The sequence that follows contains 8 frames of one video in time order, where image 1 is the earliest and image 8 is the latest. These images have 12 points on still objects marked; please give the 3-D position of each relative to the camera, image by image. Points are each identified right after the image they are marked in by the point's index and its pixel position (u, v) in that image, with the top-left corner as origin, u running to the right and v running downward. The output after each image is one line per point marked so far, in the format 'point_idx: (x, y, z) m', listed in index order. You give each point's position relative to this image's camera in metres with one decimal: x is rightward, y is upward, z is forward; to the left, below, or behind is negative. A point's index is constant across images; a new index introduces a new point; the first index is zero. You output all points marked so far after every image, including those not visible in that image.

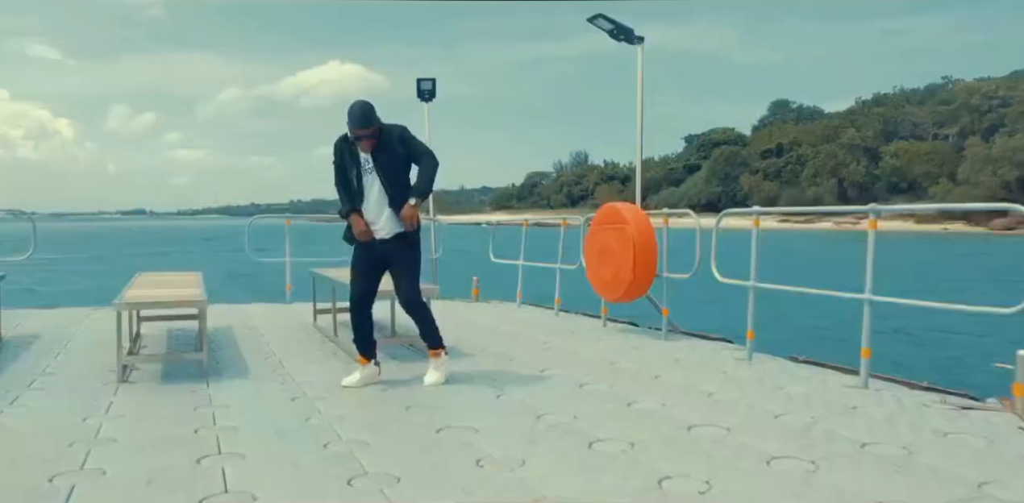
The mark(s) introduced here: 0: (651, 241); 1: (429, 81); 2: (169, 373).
0: (+1.2, +0.1, +5.8) m
1: (-1.2, +2.4, +9.5) m
2: (-2.4, -0.8, +4.7) m
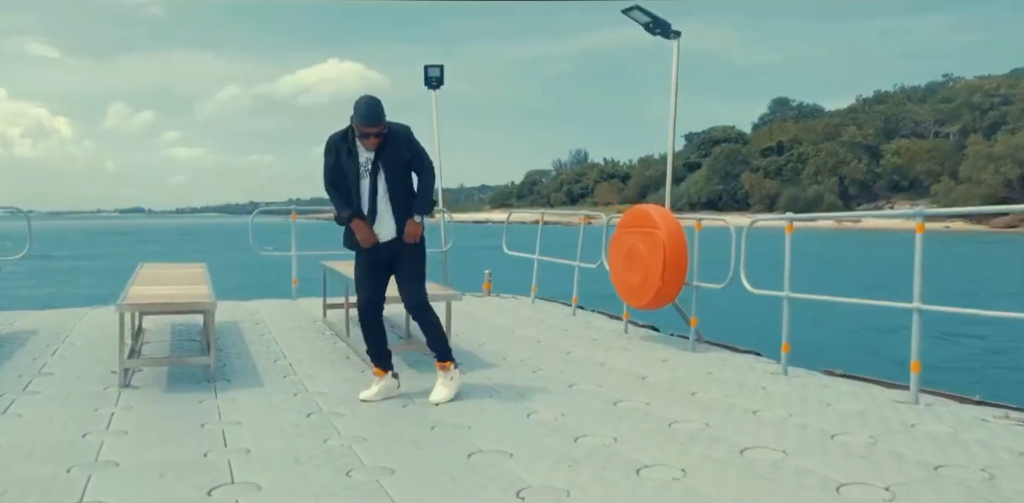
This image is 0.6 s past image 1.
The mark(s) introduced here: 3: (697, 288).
0: (+1.4, +0.1, +5.5) m
1: (-1.0, +2.4, +9.2) m
2: (-2.2, -0.9, +4.5) m
3: (+1.6, -0.3, +5.7) m
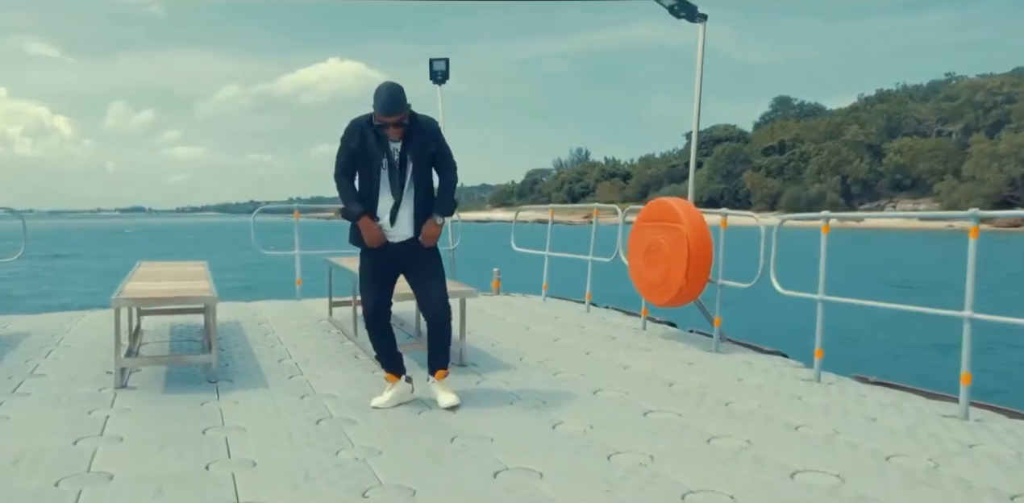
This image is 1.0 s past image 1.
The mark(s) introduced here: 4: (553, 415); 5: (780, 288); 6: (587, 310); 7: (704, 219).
0: (+1.5, +0.1, +5.2) m
1: (-0.9, +2.4, +8.9) m
2: (-2.1, -0.8, +4.2) m
3: (+1.7, -0.3, +5.4) m
4: (+0.2, -0.9, +3.6) m
5: (+2.0, -0.3, +5.0) m
6: (+0.8, -0.7, +7.1) m
7: (+1.5, +0.3, +5.4) m
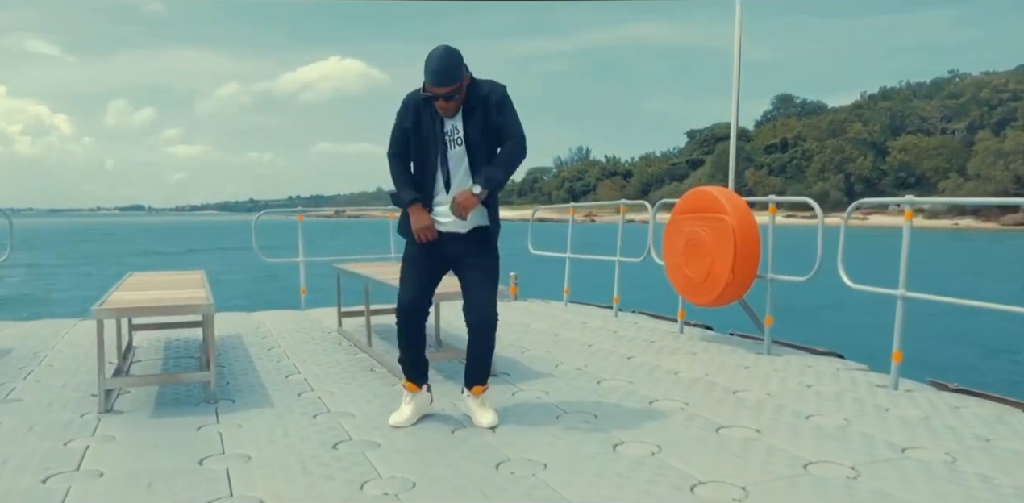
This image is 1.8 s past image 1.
0: (+1.7, +0.1, +4.7) m
1: (-0.7, +2.5, +8.4) m
2: (-1.9, -0.8, +3.7) m
3: (+1.9, -0.2, +4.9) m
4: (+0.4, -0.8, +3.1) m
5: (+2.3, -0.2, +4.5) m
6: (+1.0, -0.6, +6.6) m
7: (+1.7, +0.3, +4.8) m
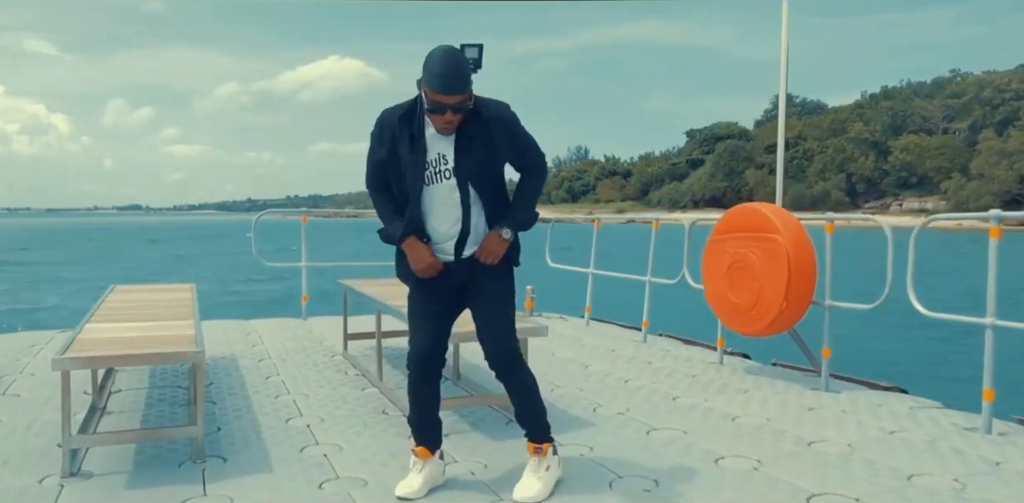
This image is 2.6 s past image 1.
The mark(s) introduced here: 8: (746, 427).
0: (+1.9, 0.0, +4.2) m
1: (-0.5, +2.3, +7.9) m
2: (-1.7, -0.9, +3.2) m
3: (+2.1, -0.4, +4.4) m
4: (+0.6, -1.0, +2.6) m
5: (+2.4, -0.4, +4.0) m
6: (+1.2, -0.8, +6.1) m
7: (+1.9, +0.2, +4.3) m
8: (+1.2, -0.9, +3.4) m
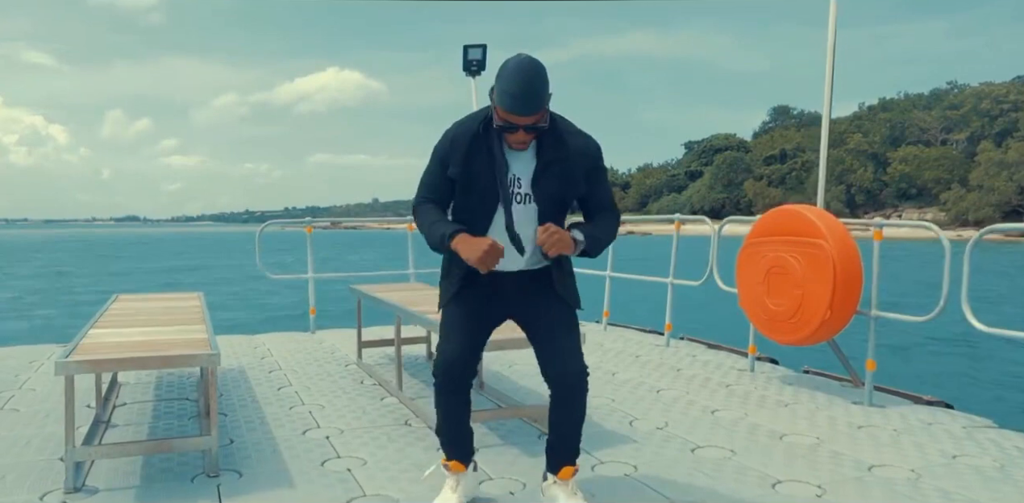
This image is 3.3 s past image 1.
0: (+2.0, -0.1, +4.0) m
1: (-0.4, +2.2, +7.7) m
2: (-1.6, -0.9, +2.9) m
3: (+2.2, -0.4, +4.2) m
4: (+0.8, -1.0, +2.4) m
5: (+2.6, -0.4, +3.8) m
6: (+1.3, -0.8, +5.9) m
7: (+2.1, +0.1, +4.1) m
8: (+1.3, -0.9, +3.2) m
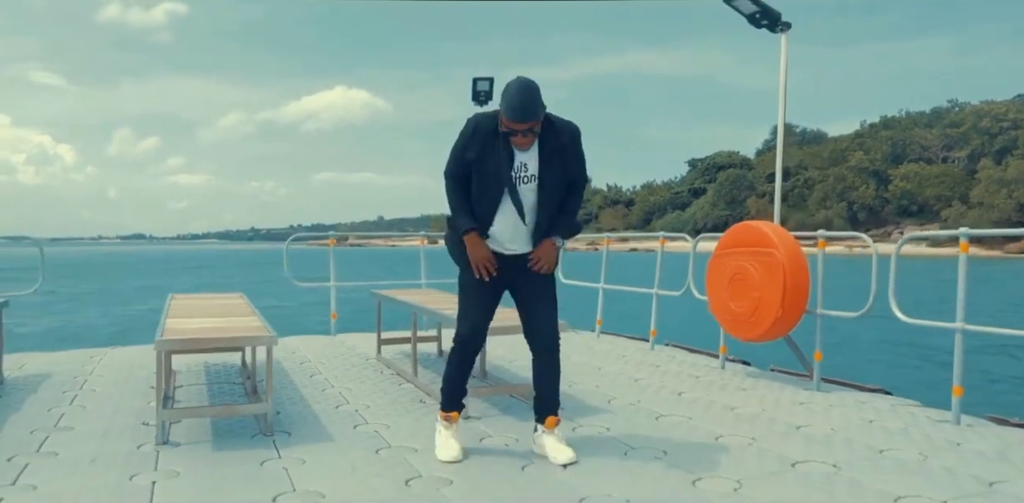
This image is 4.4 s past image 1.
0: (+2.0, -0.1, +4.7) m
1: (-0.4, +2.1, +8.5) m
2: (-1.6, -1.0, +3.6) m
3: (+2.2, -0.5, +4.9) m
4: (+0.8, -1.0, +3.0) m
5: (+2.6, -0.4, +4.4) m
6: (+1.3, -0.9, +6.6) m
7: (+2.0, +0.1, +4.8) m
8: (+1.3, -0.9, +3.9) m
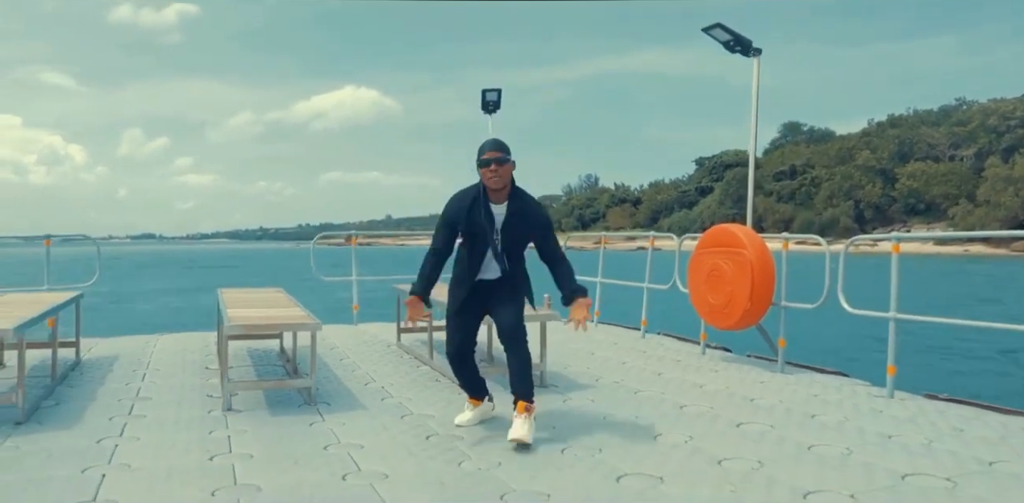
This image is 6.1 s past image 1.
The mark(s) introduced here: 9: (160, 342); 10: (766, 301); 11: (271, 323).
0: (+2.0, -0.1, +5.4) m
1: (-0.3, +2.1, +9.2) m
2: (-1.6, -1.0, +4.4) m
3: (+2.3, -0.5, +5.6) m
4: (+0.8, -1.0, +3.8) m
5: (+2.6, -0.4, +5.1) m
6: (+1.4, -0.9, +7.3) m
7: (+2.1, +0.1, +5.5) m
8: (+1.3, -0.9, +4.6) m
9: (-3.6, -1.0, +6.8) m
10: (+2.0, -0.4, +5.5) m
11: (-1.5, -0.5, +4.2) m
